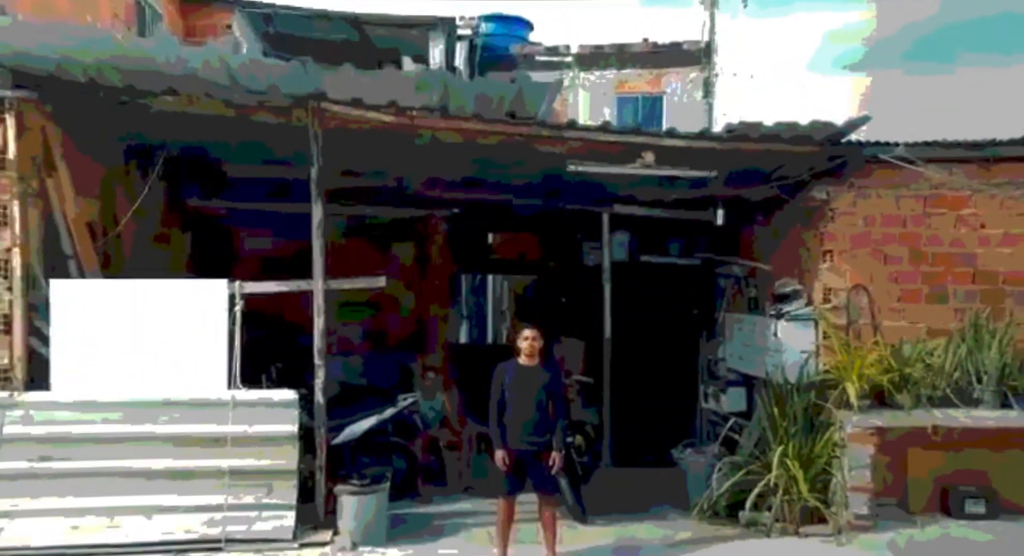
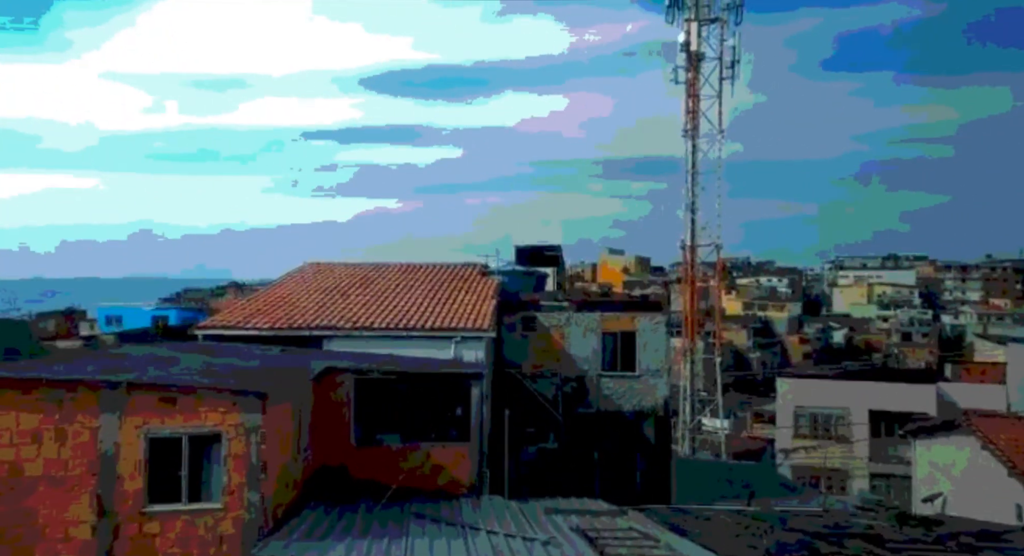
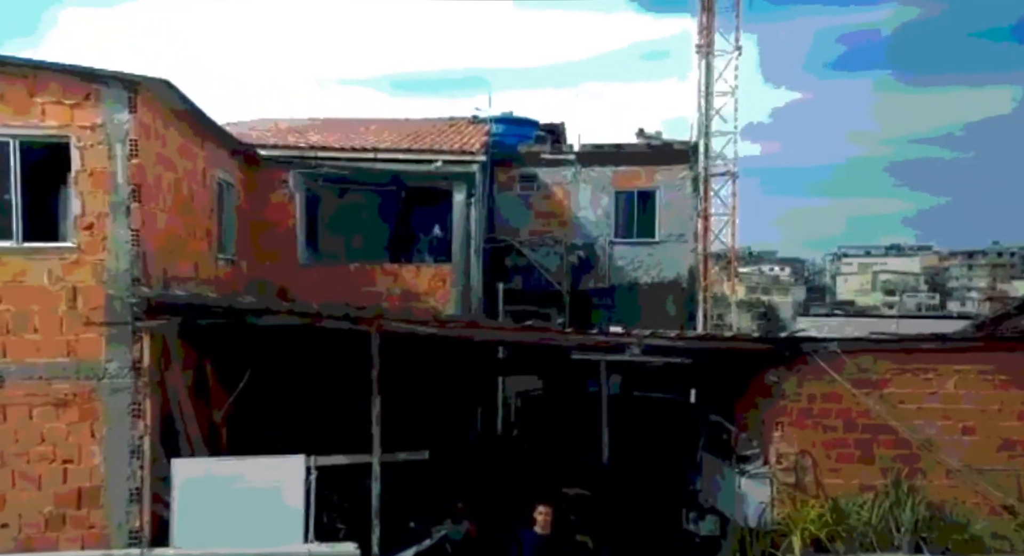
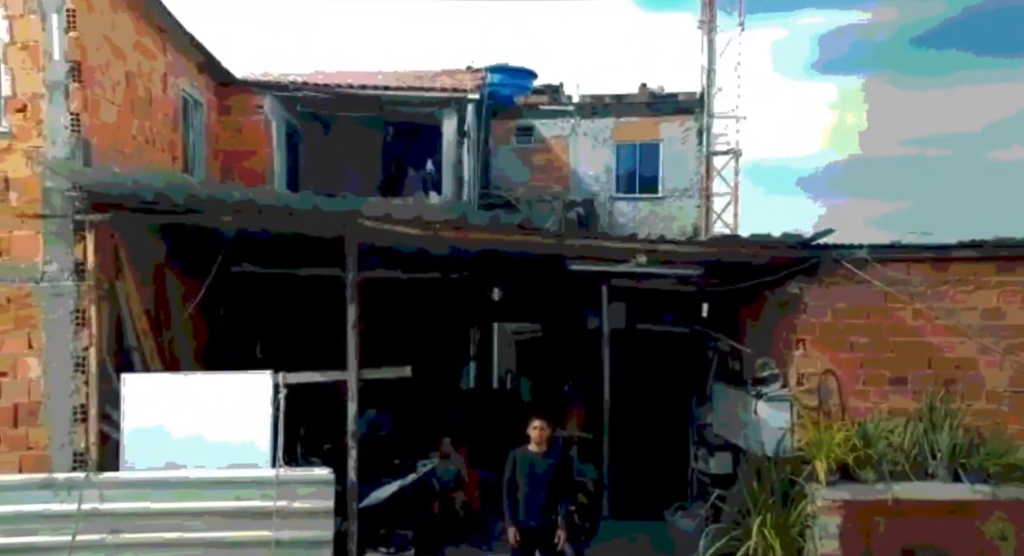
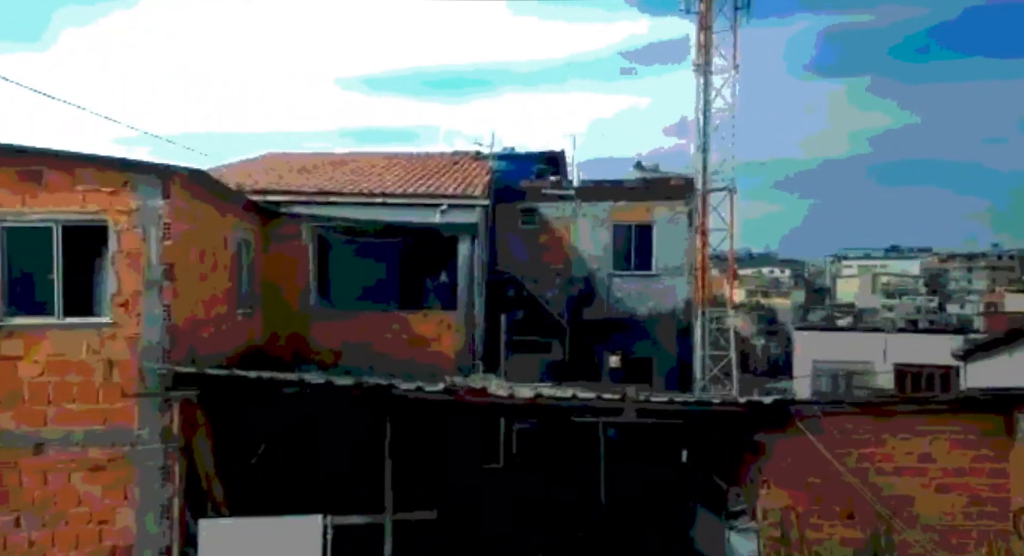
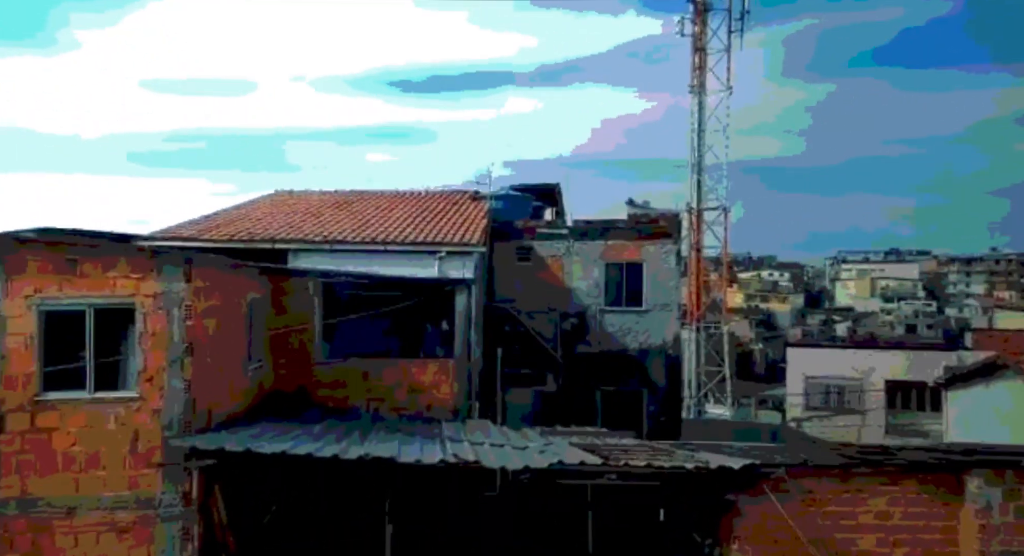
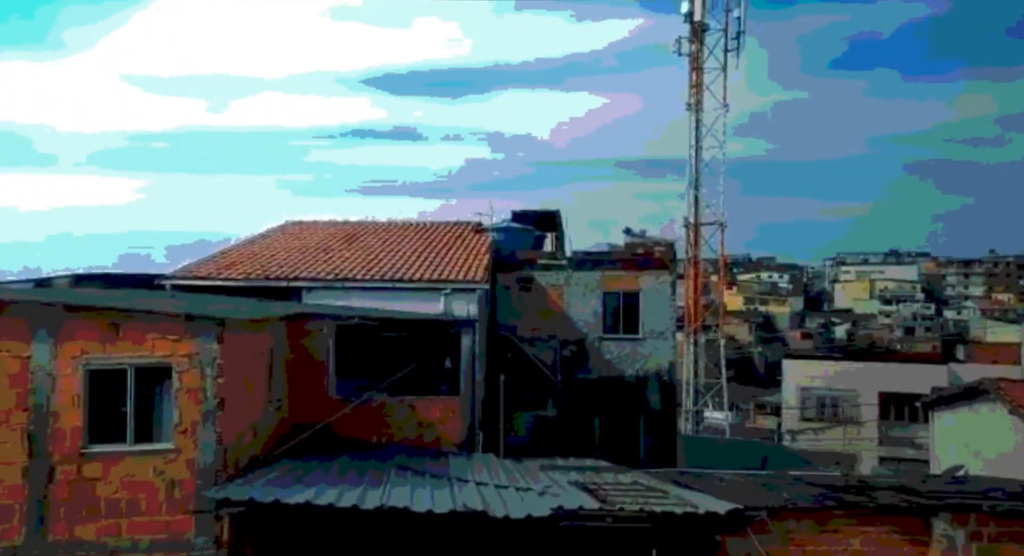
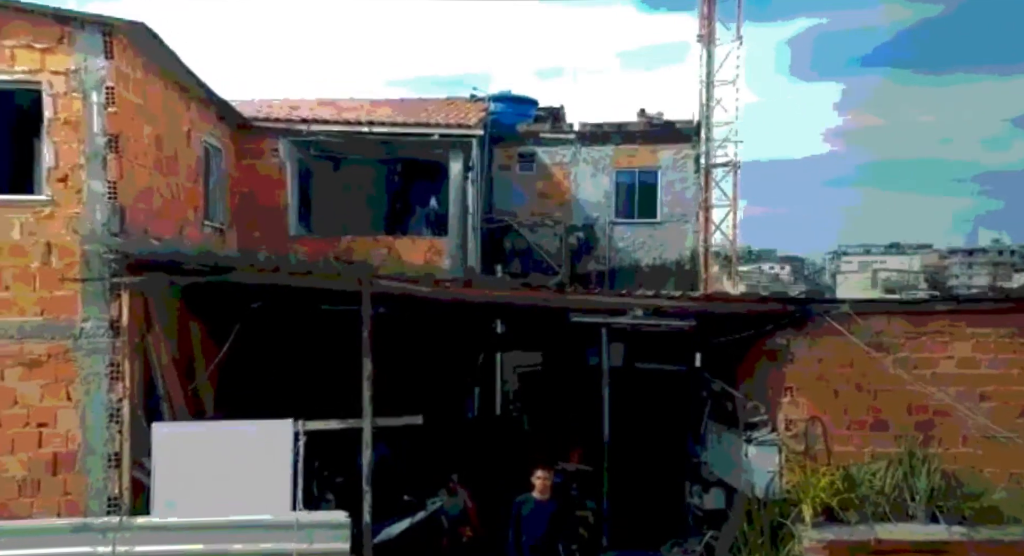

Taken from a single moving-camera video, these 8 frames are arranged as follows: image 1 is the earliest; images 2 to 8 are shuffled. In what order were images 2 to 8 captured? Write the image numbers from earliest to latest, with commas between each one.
4, 8, 3, 5, 6, 7, 2
